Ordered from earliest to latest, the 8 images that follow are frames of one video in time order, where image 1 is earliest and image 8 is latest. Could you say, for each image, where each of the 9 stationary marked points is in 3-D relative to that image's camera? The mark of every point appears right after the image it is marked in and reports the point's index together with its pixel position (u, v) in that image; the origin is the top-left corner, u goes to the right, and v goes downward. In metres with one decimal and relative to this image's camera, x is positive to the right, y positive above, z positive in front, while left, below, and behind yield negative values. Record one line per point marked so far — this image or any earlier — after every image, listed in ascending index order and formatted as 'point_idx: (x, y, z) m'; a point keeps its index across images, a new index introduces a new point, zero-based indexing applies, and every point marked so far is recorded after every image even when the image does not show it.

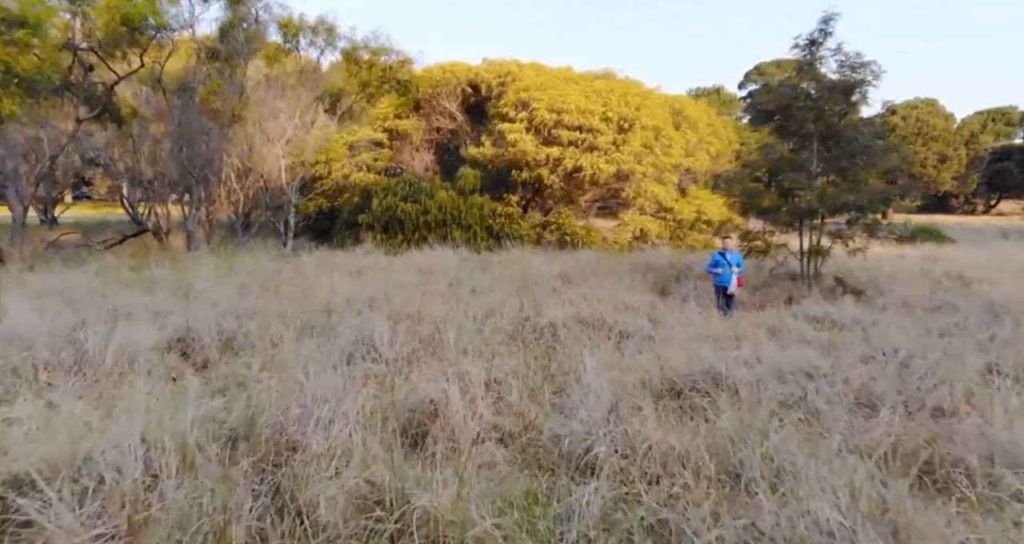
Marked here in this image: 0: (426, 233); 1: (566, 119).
0: (-1.6, +0.7, +12.8) m
1: (+1.1, +3.0, +13.5) m
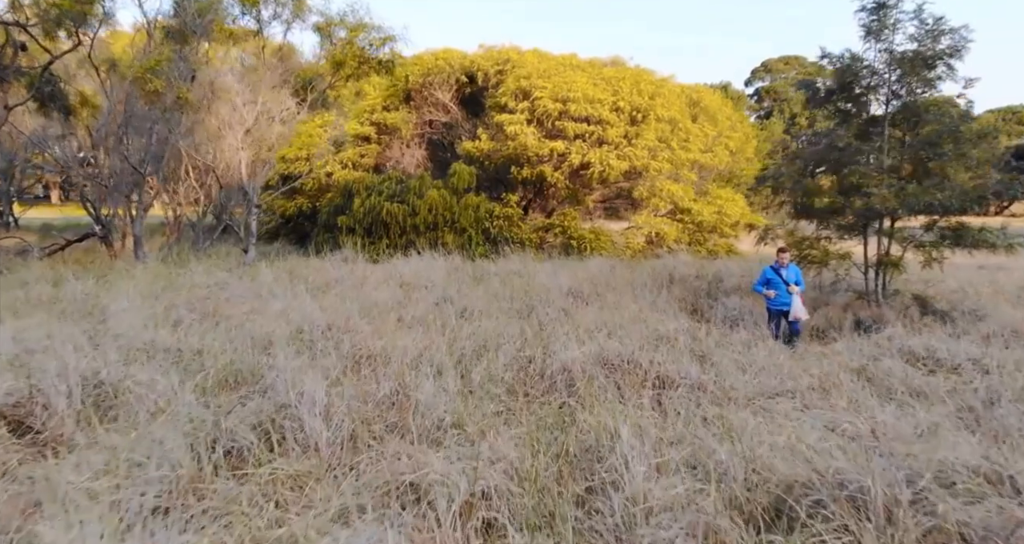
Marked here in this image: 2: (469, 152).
0: (-1.7, +0.6, +11.3) m
1: (+1.1, +2.9, +12.0) m
2: (-0.8, +2.3, +12.7) m
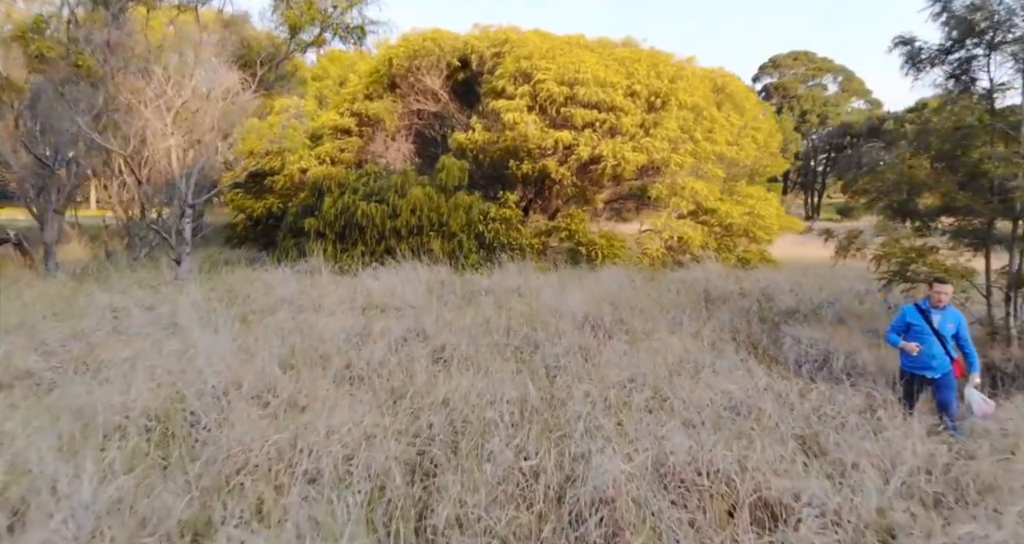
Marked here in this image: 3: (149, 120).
0: (-1.7, +0.4, +9.6) m
1: (+1.0, +2.7, +10.3) m
2: (-0.8, +2.1, +11.0) m
3: (-3.7, +1.5, +6.8) m
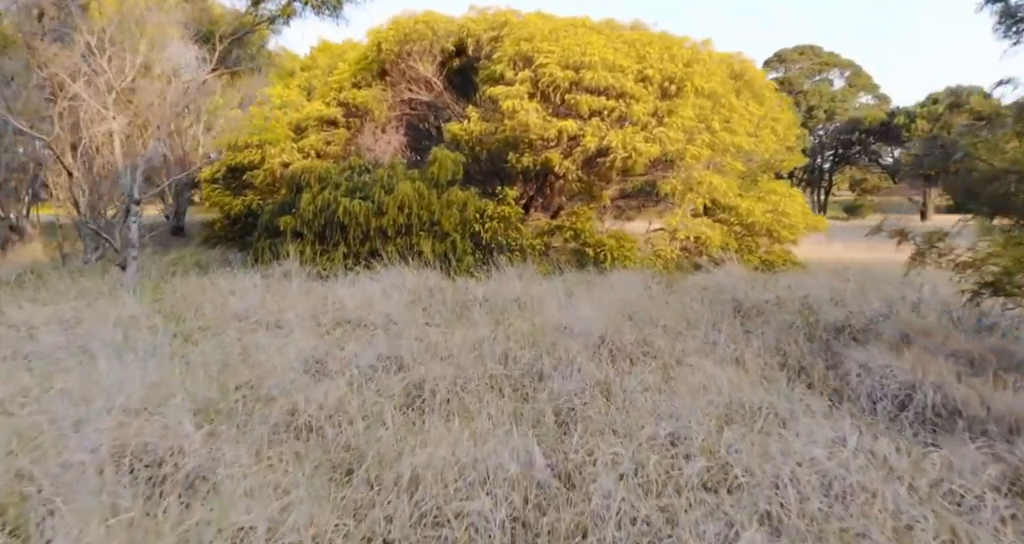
0: (-1.7, +0.4, +8.6) m
1: (+1.0, +2.7, +9.3) m
2: (-0.8, +2.0, +10.0) m
3: (-3.7, +1.5, +5.9) m
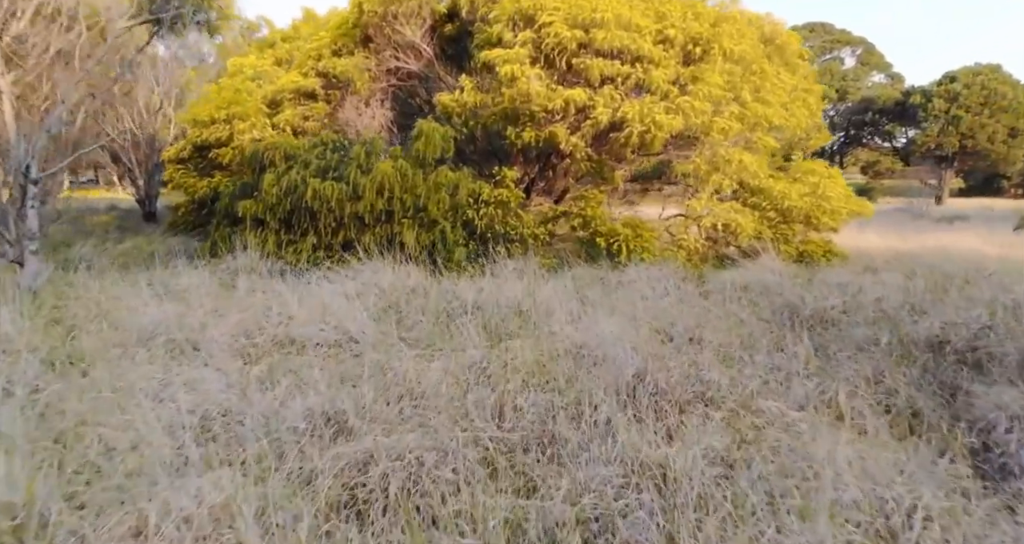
0: (-1.7, +0.4, +7.3) m
1: (+1.0, +2.8, +8.0) m
2: (-0.9, +2.1, +8.7) m
3: (-3.7, +1.5, +4.6) m
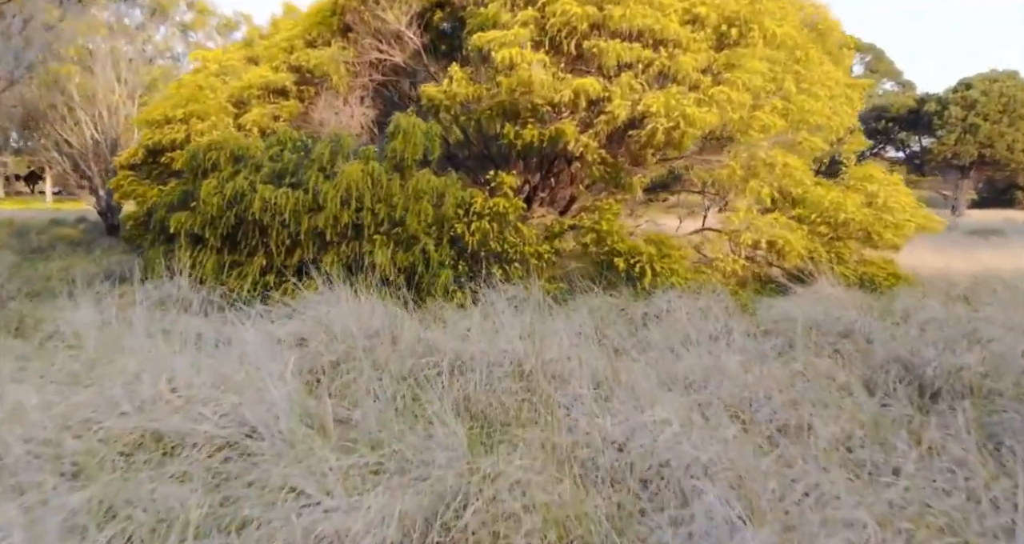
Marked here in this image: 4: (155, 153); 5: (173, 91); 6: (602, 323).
0: (-1.7, +0.2, +5.9) m
1: (+1.0, +2.5, +6.6) m
2: (-0.9, +1.9, +7.3) m
3: (-3.7, +1.3, +3.1) m
4: (-5.2, +1.7, +9.9) m
5: (-5.0, +2.7, +10.0) m
6: (+0.7, -0.3, +4.9) m
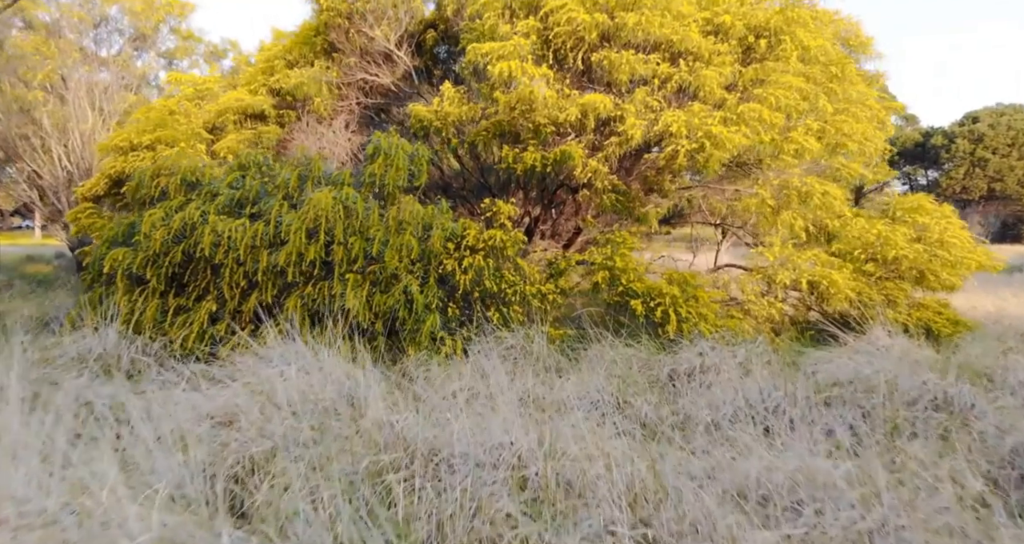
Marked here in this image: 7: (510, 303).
0: (-1.7, -0.2, +5.0) m
1: (+1.0, +2.1, +5.8) m
2: (-0.9, +1.4, +6.4) m
3: (-3.7, +1.1, +2.3) m
4: (-5.2, +1.2, +9.1) m
5: (-5.0, +2.1, +9.1) m
6: (+0.7, -0.6, +3.9) m
7: (0.0, -0.2, +5.1) m
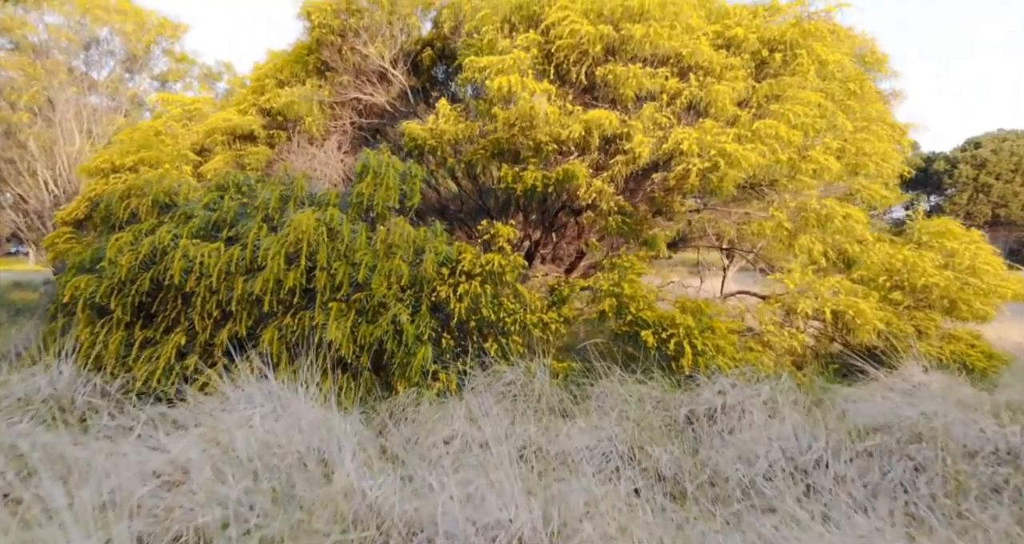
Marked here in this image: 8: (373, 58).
0: (-1.7, -0.4, +4.5) m
1: (+1.0, +1.9, +5.4) m
2: (-0.9, +1.2, +6.1) m
3: (-3.7, +1.0, +1.9) m
4: (-5.3, +0.9, +8.7) m
5: (-5.0, +1.8, +8.8) m
6: (+0.6, -0.8, +3.4) m
7: (0.0, -0.4, +4.6) m
8: (-1.7, +2.6, +8.2) m
